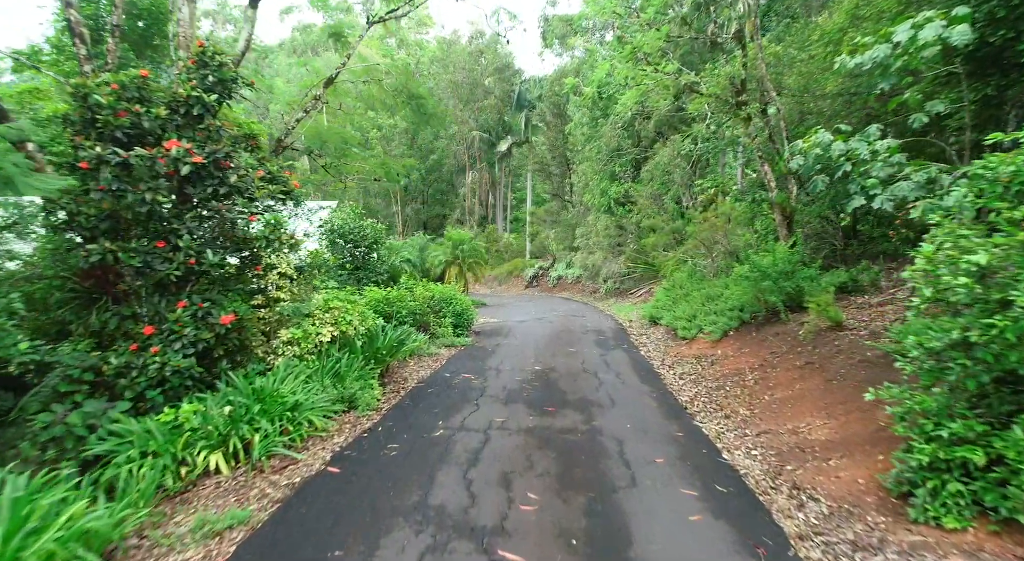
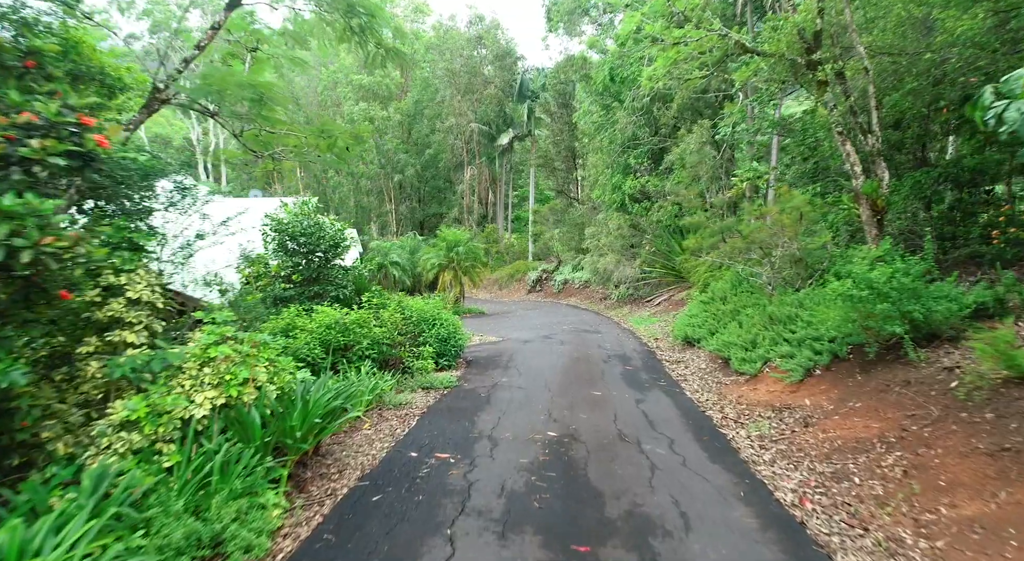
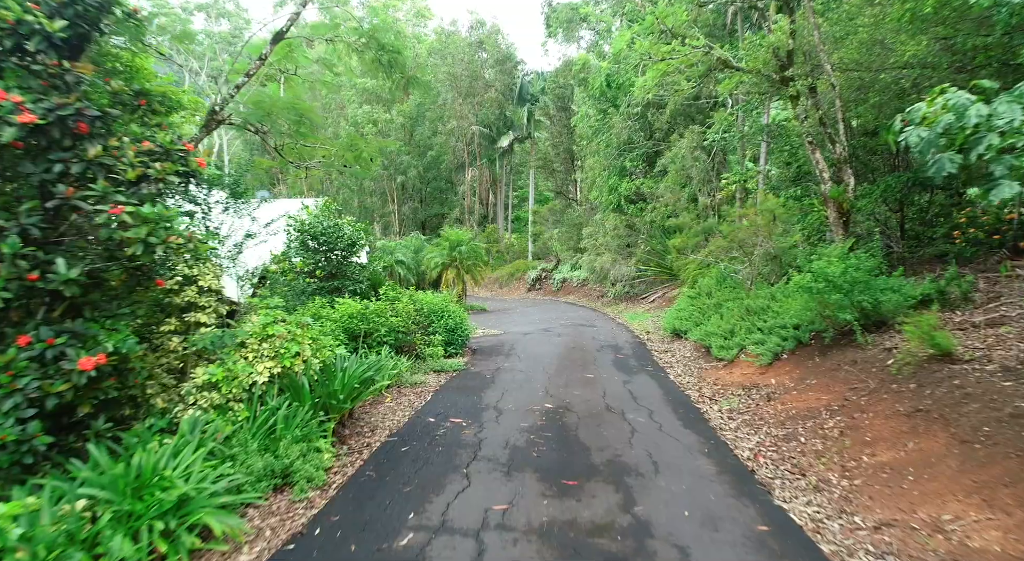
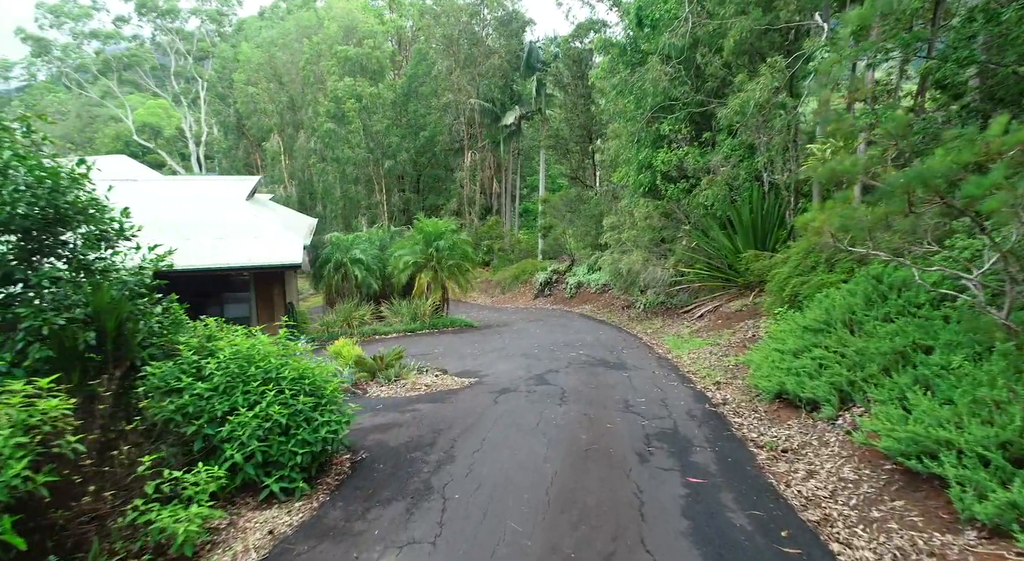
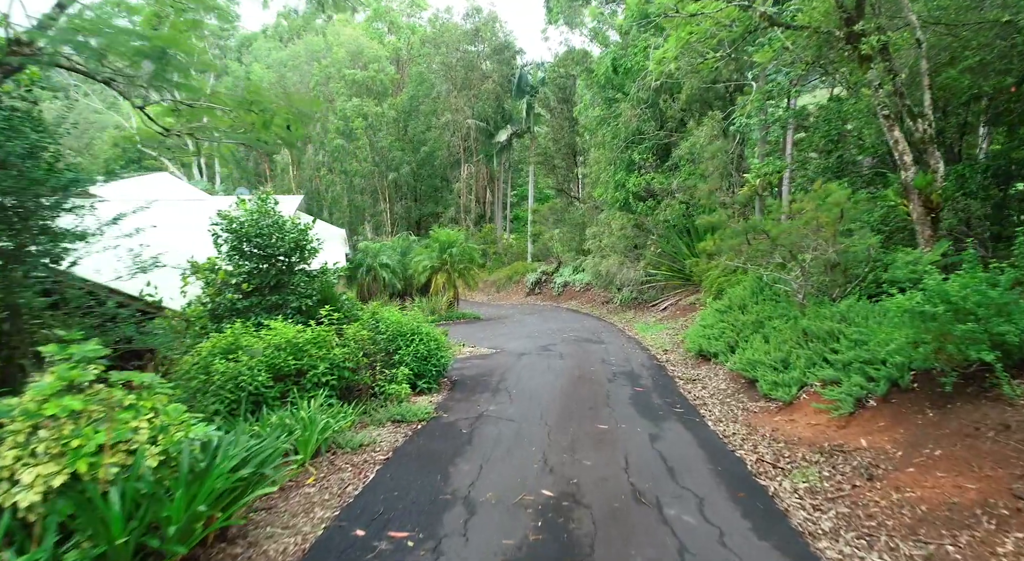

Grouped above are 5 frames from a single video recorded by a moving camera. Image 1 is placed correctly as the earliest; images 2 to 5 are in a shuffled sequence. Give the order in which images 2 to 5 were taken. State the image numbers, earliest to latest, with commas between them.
3, 2, 5, 4
